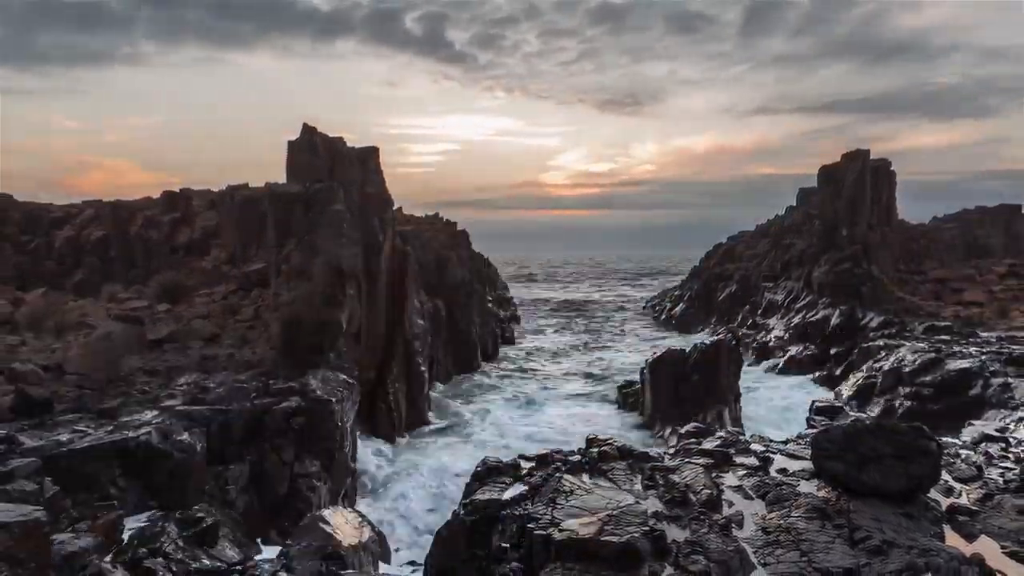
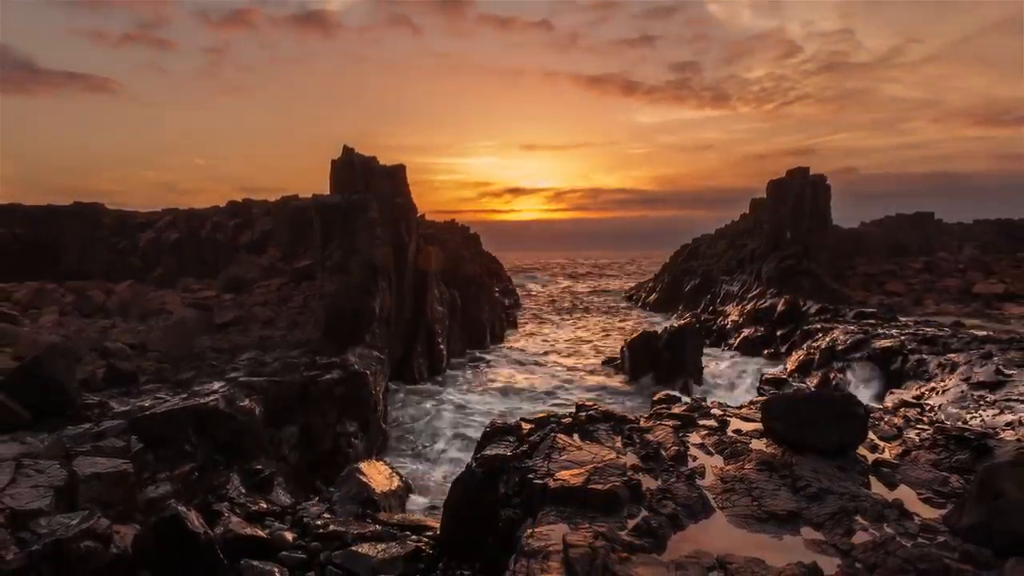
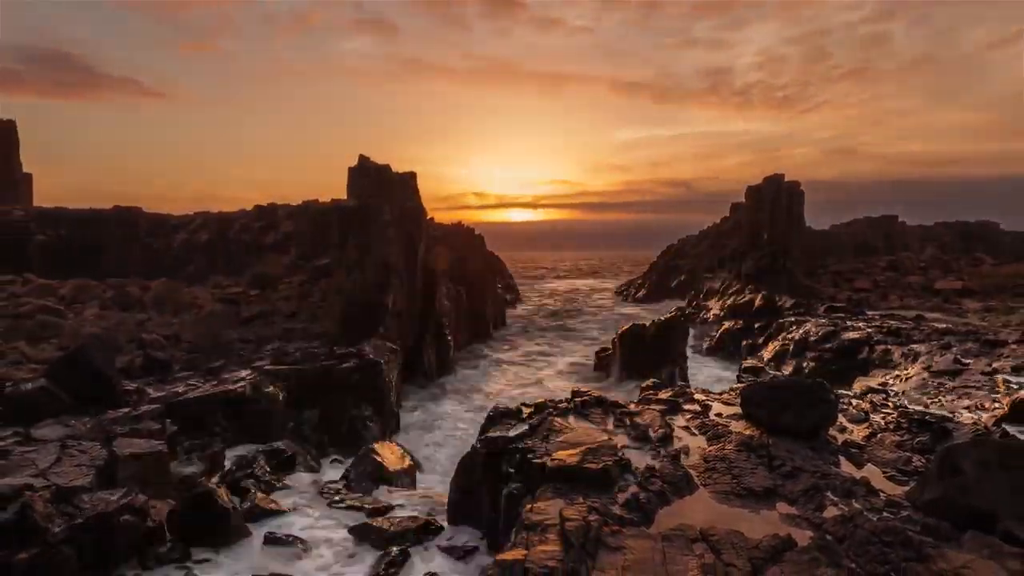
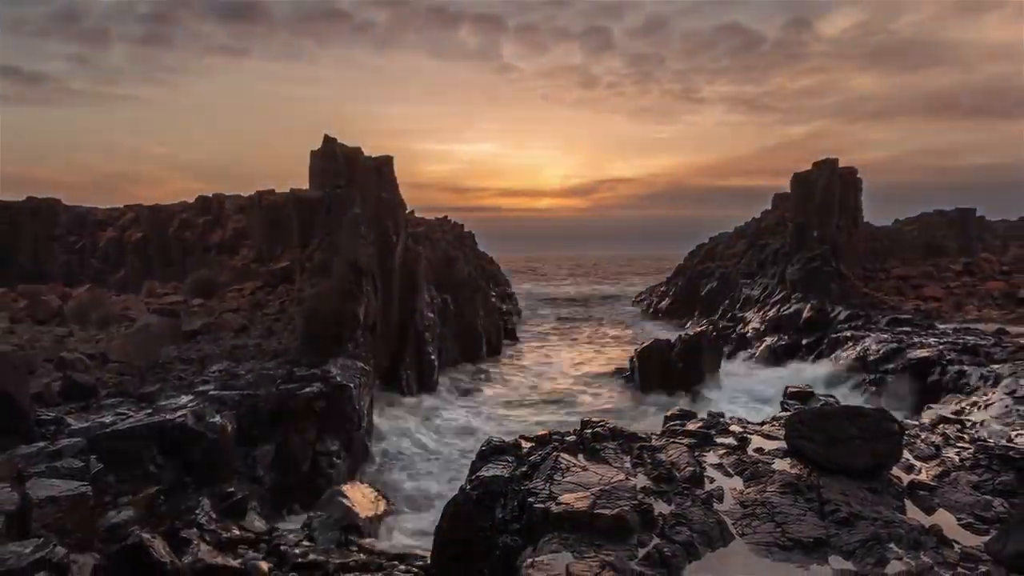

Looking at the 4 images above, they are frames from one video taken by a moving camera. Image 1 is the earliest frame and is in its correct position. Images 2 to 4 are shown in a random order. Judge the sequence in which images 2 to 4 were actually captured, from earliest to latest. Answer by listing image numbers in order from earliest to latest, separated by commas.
4, 2, 3
